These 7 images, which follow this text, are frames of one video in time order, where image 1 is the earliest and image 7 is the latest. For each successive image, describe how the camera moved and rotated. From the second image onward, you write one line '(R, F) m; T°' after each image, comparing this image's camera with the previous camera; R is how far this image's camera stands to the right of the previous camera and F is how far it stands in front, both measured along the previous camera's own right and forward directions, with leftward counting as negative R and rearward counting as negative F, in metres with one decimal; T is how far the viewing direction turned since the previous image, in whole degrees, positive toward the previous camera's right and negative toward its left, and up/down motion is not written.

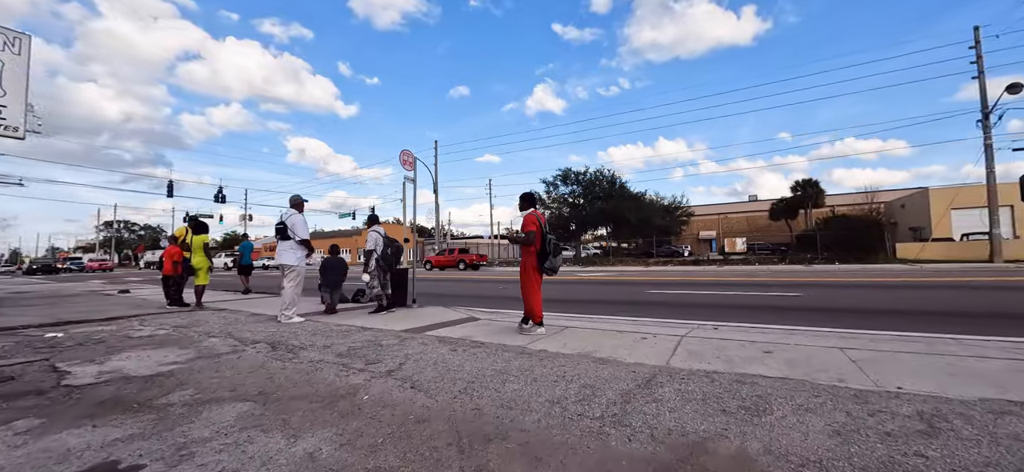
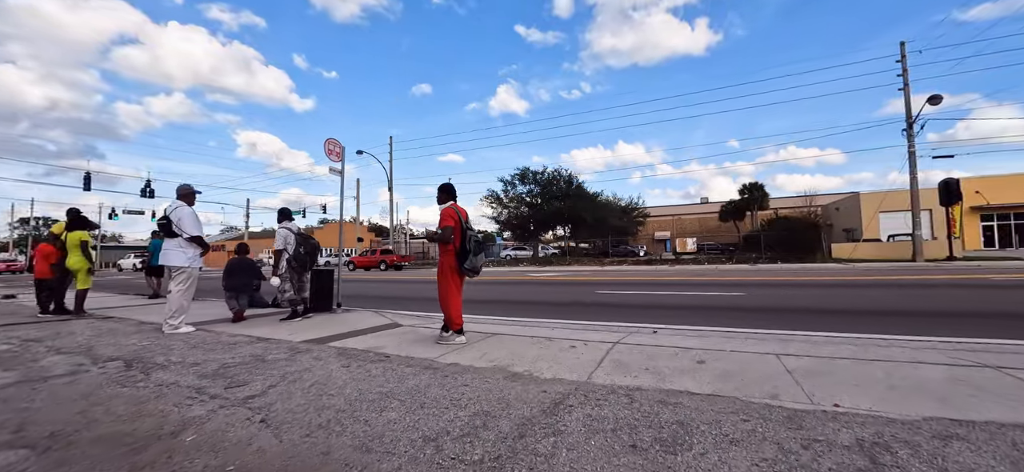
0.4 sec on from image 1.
(+0.6, +0.6) m; +5°
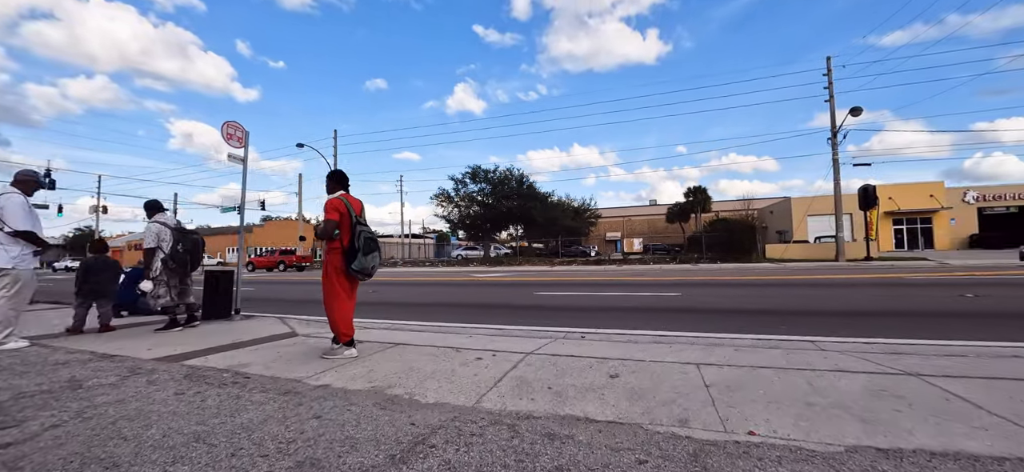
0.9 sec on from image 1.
(+0.6, +0.6) m; +6°
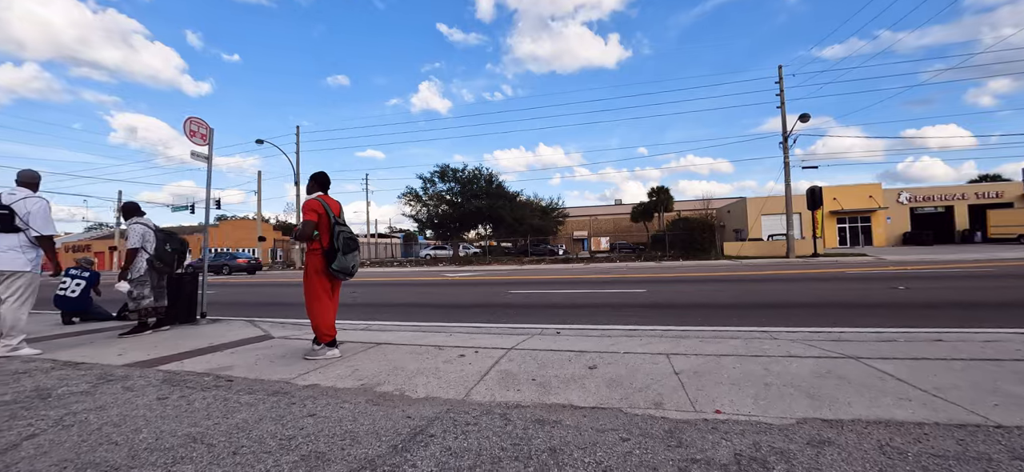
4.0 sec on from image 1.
(-0.1, -0.2) m; +5°
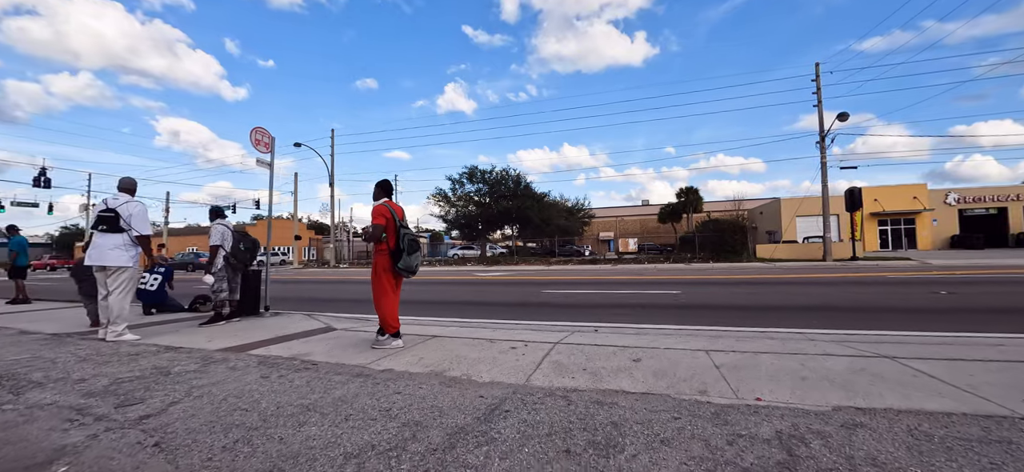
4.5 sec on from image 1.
(-0.3, -0.4) m; -3°
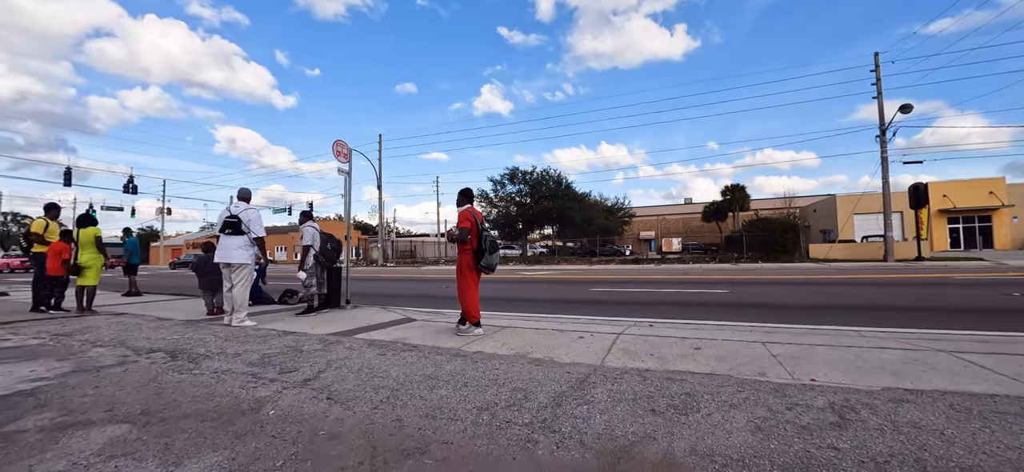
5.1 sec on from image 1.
(-0.4, -0.6) m; -5°
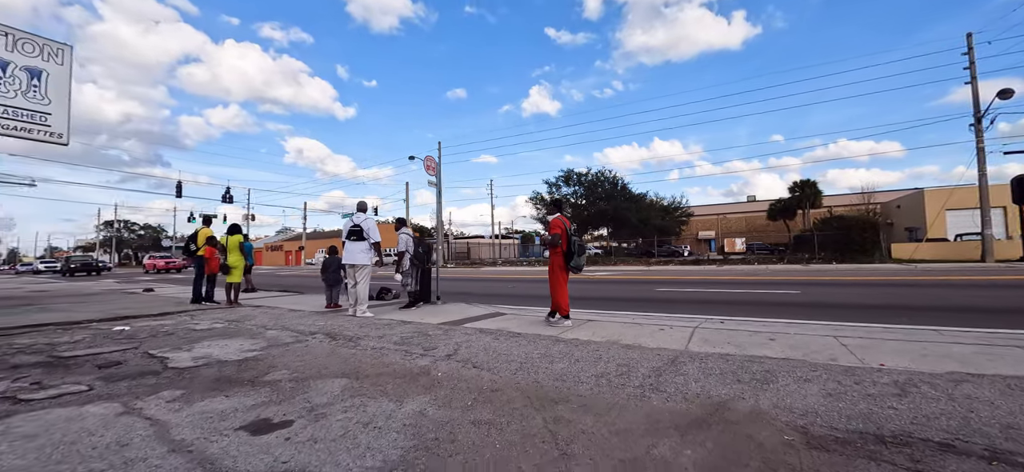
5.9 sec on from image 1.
(-0.6, -0.9) m; -7°
